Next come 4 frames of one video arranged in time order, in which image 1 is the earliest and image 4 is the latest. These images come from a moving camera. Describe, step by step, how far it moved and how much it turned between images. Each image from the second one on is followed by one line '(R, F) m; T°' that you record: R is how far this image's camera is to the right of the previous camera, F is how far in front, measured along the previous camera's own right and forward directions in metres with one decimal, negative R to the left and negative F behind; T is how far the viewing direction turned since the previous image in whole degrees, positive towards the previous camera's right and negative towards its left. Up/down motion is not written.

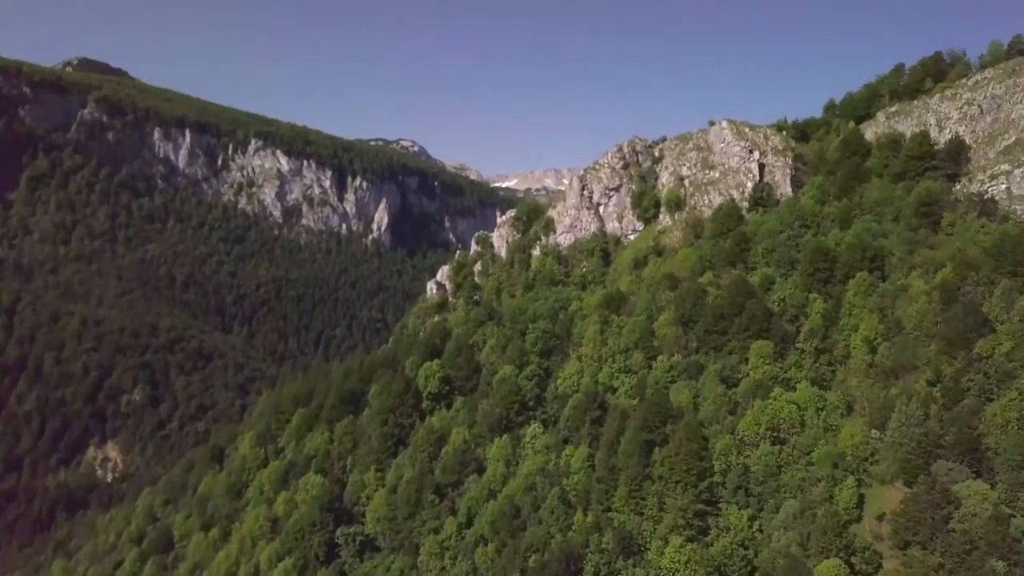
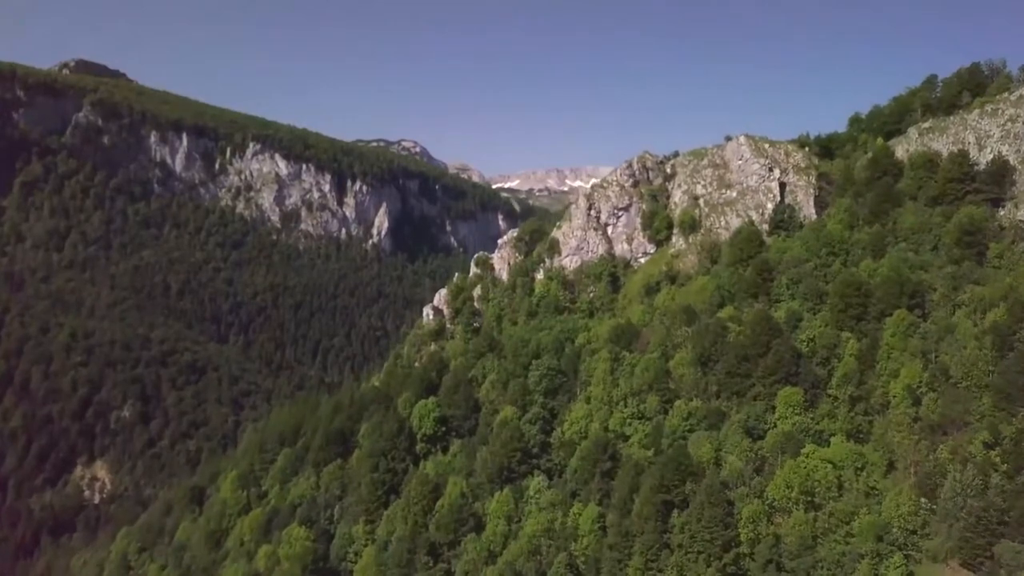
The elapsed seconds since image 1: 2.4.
(+0.1, +6.7) m; 0°
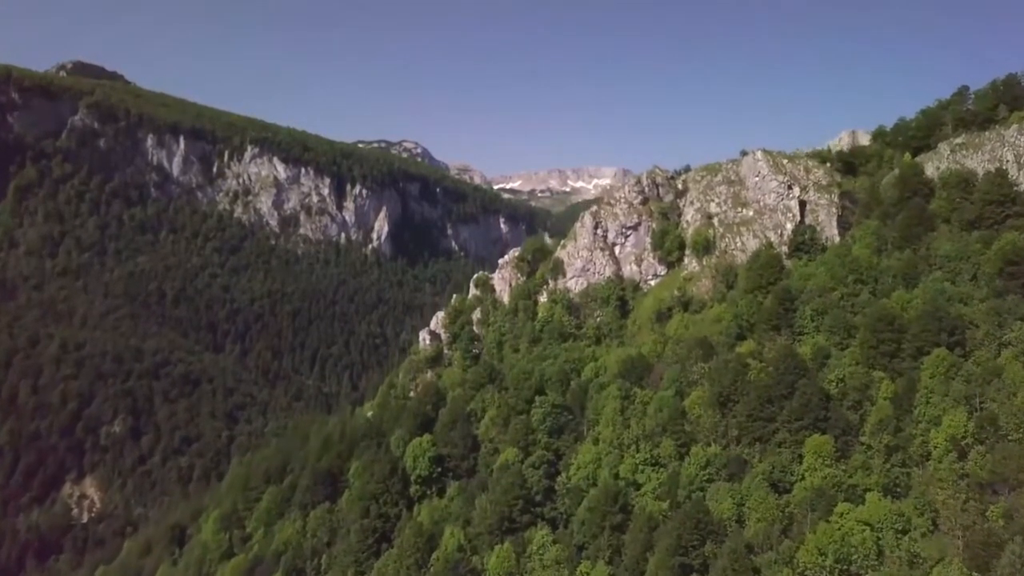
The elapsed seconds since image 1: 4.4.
(0.0, +5.6) m; 0°
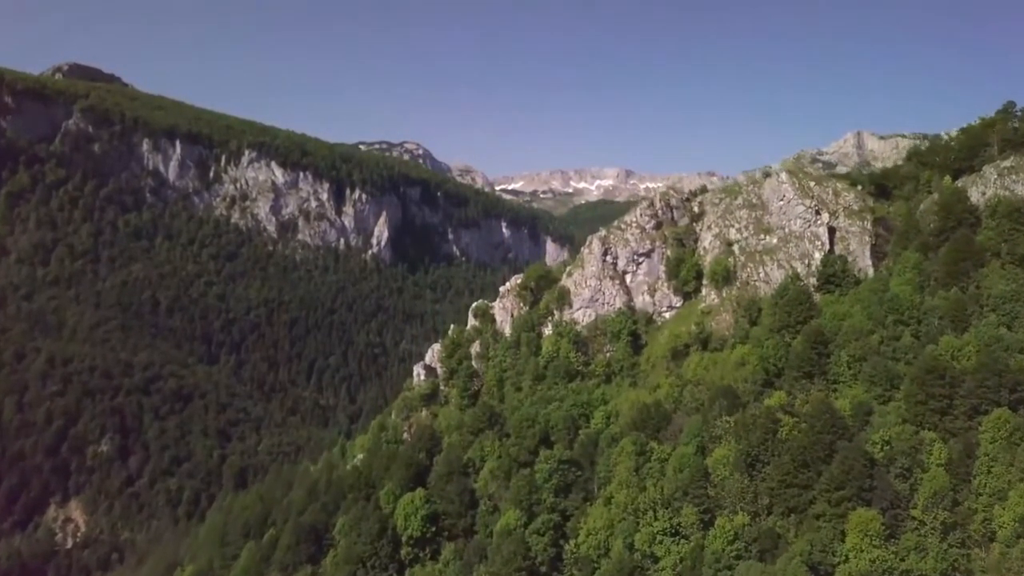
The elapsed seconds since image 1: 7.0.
(0.0, +7.0) m; 0°
